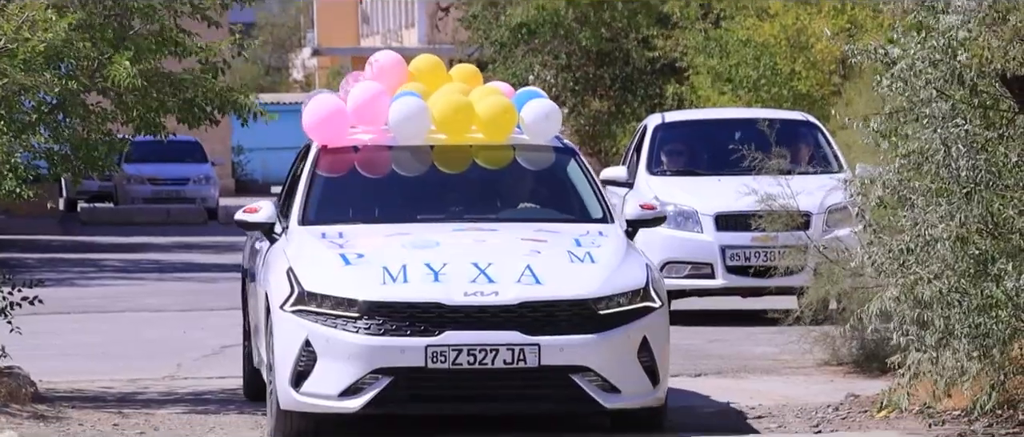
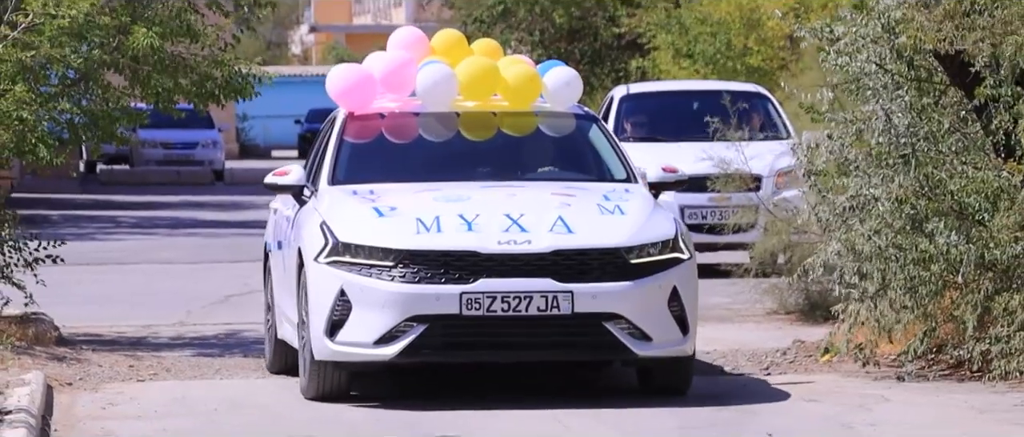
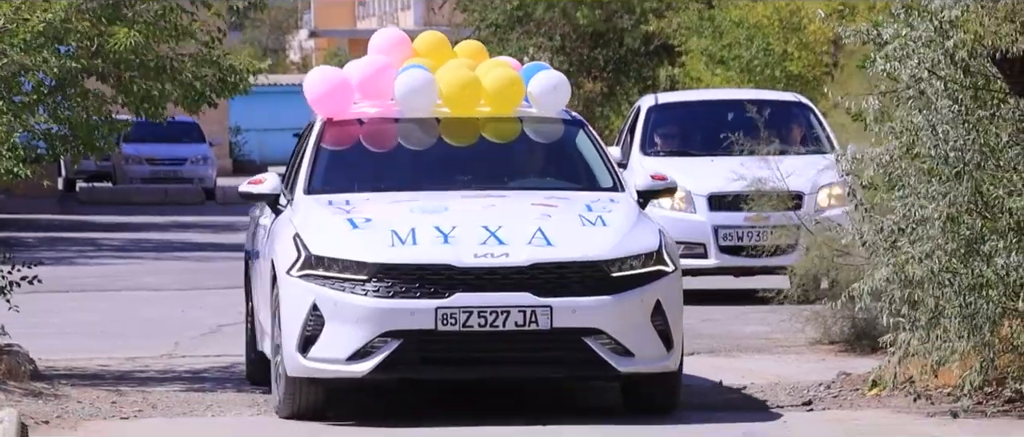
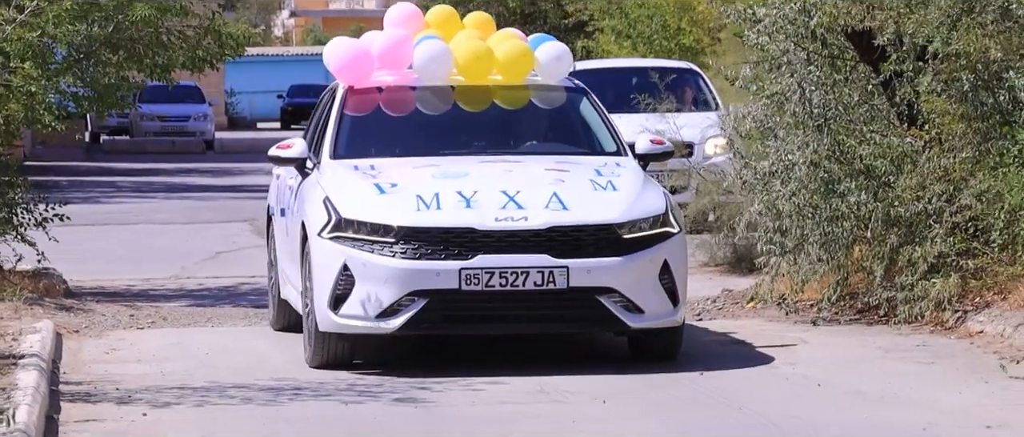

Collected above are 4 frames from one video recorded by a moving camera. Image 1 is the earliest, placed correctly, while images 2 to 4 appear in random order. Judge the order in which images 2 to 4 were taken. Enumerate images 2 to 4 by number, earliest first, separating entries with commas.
3, 2, 4
